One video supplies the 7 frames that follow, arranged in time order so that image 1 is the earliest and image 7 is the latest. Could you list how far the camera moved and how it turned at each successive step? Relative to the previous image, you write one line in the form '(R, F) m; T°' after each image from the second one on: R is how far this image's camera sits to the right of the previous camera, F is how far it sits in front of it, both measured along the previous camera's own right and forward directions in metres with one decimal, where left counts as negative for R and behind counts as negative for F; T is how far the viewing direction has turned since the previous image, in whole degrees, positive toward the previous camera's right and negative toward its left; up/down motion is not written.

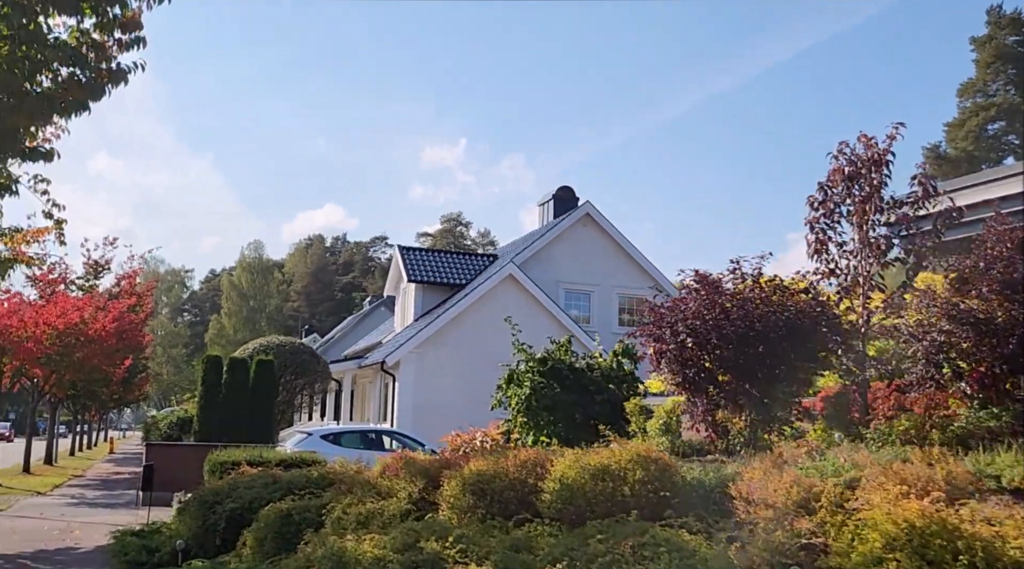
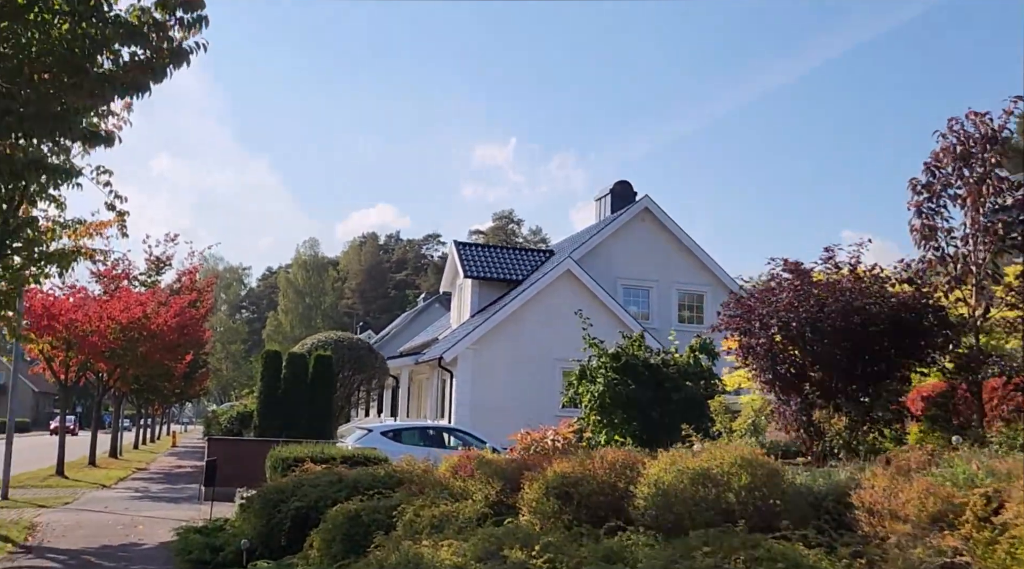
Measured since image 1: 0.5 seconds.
(-0.2, +0.5) m; -3°
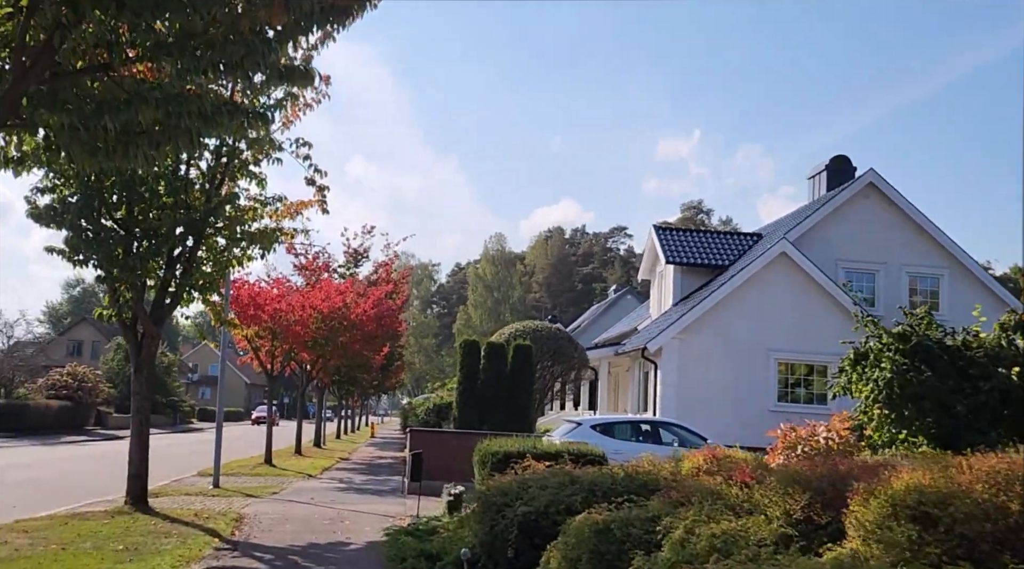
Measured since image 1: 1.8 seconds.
(-0.7, +1.6) m; -11°
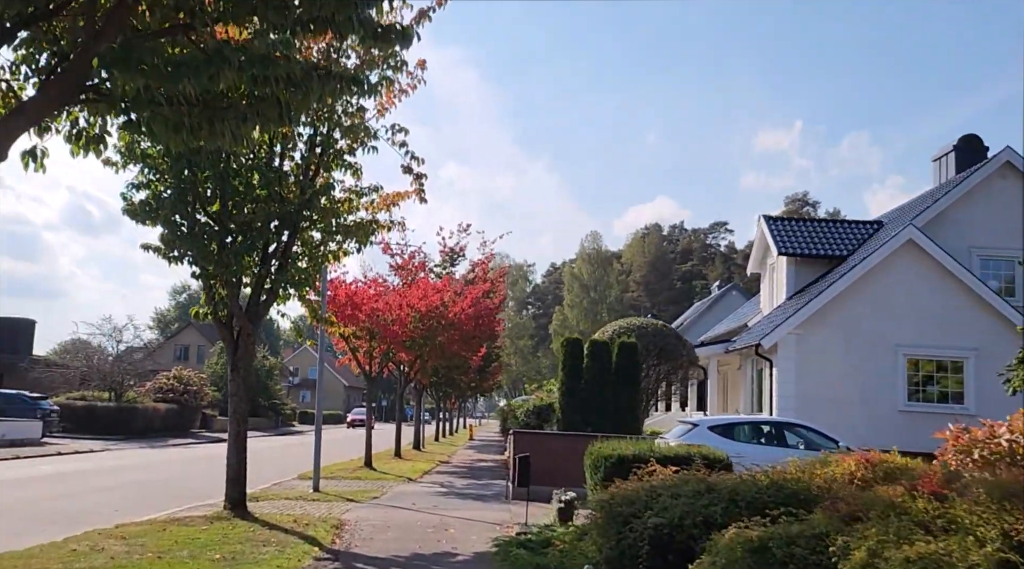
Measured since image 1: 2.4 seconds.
(-0.2, +0.9) m; -6°
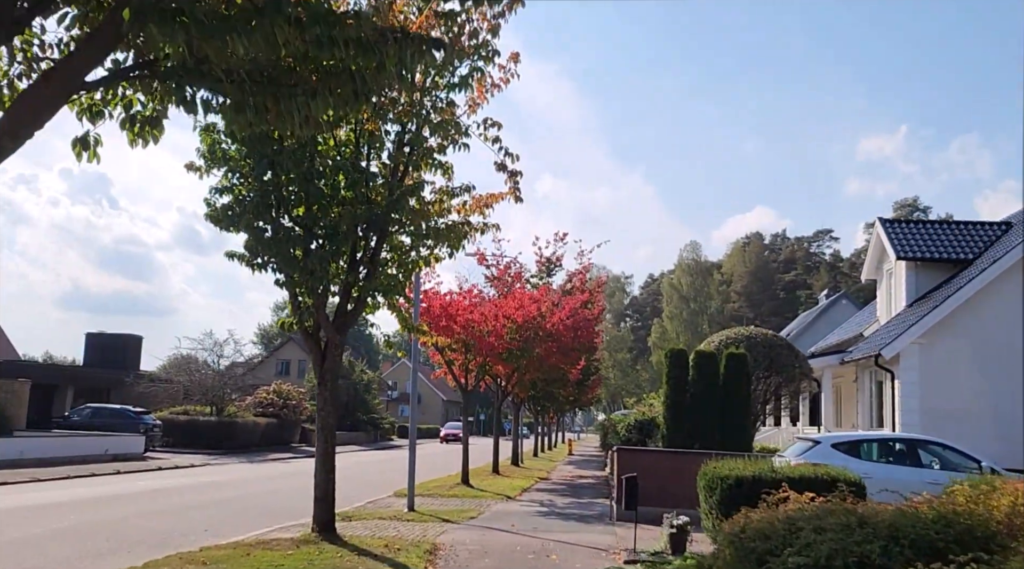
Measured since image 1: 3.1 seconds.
(-0.1, +1.0) m; -6°
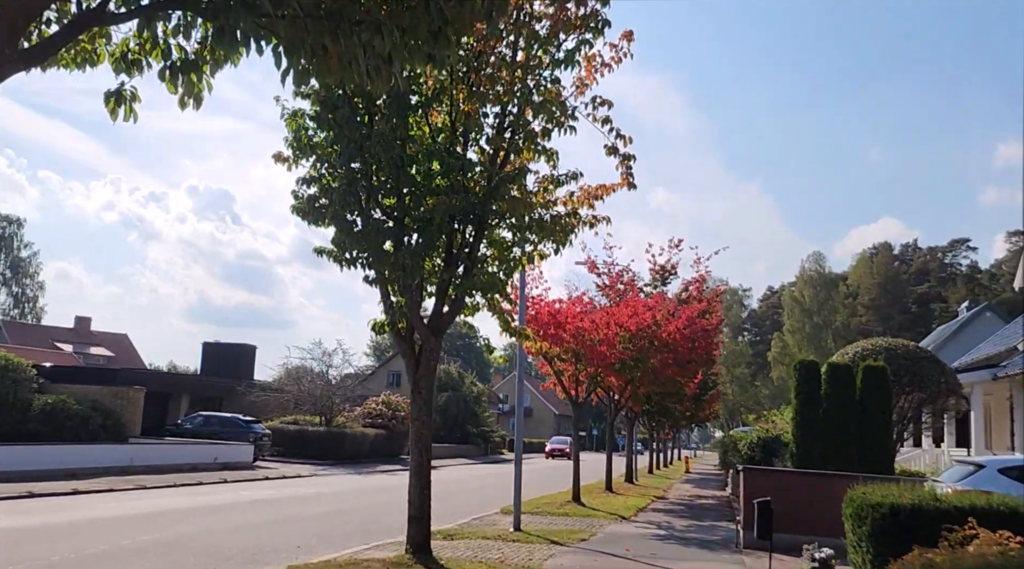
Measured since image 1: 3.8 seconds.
(0.0, +1.3) m; -7°
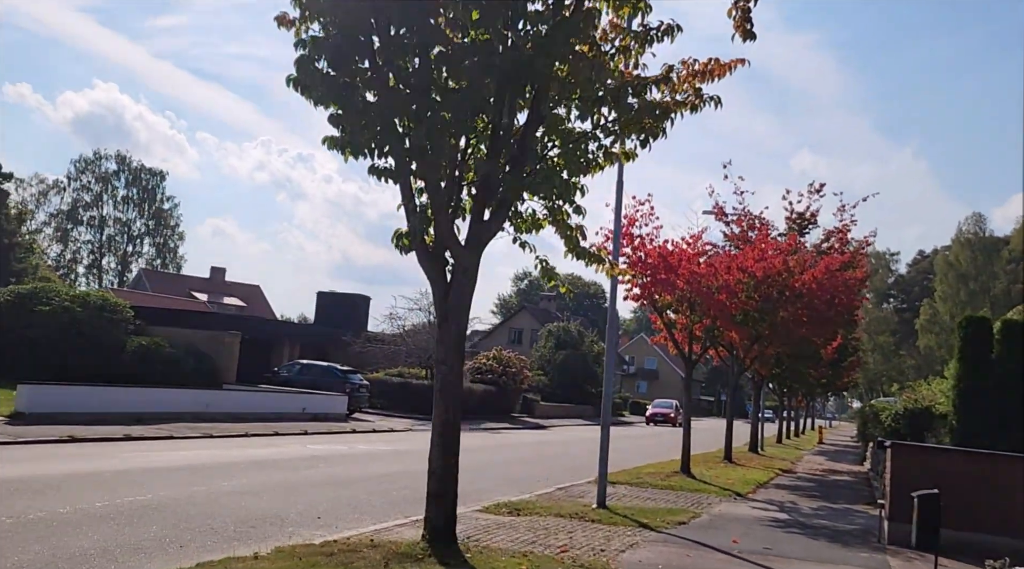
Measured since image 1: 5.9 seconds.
(+0.6, +2.9) m; -8°
